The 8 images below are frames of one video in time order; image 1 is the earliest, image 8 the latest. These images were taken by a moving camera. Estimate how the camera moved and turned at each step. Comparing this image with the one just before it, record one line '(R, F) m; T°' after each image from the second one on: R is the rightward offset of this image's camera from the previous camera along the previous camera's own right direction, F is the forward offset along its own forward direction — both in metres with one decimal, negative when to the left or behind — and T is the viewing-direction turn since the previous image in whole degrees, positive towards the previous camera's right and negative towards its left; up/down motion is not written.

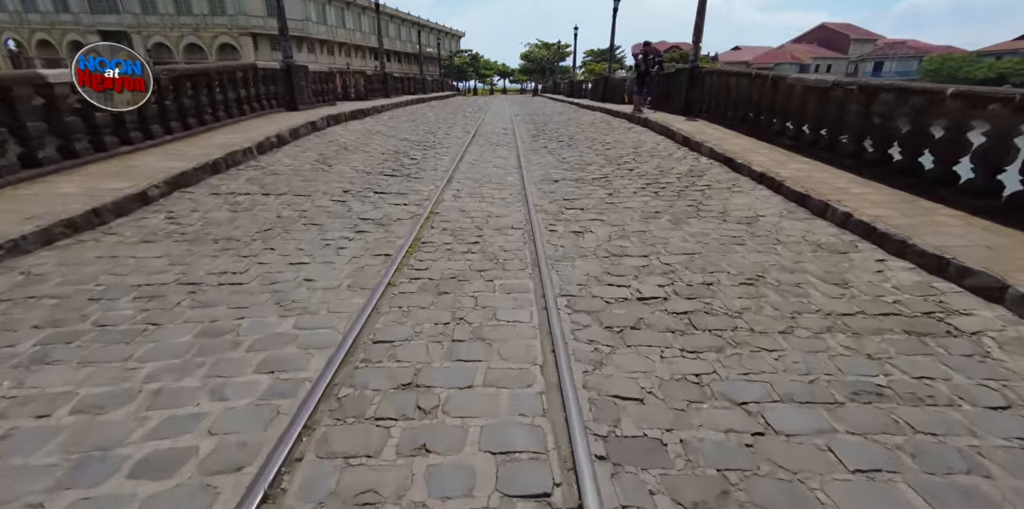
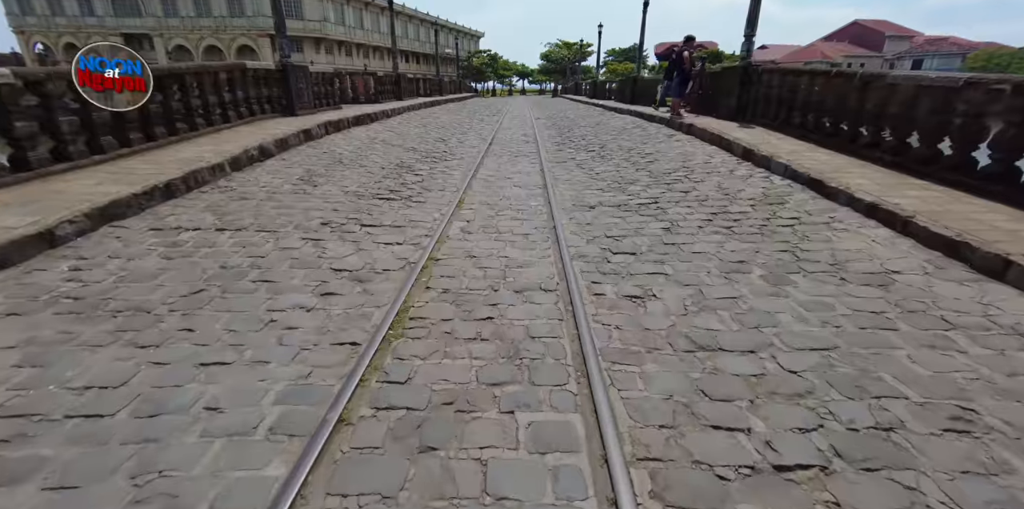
(-0.1, +1.3) m; -2°
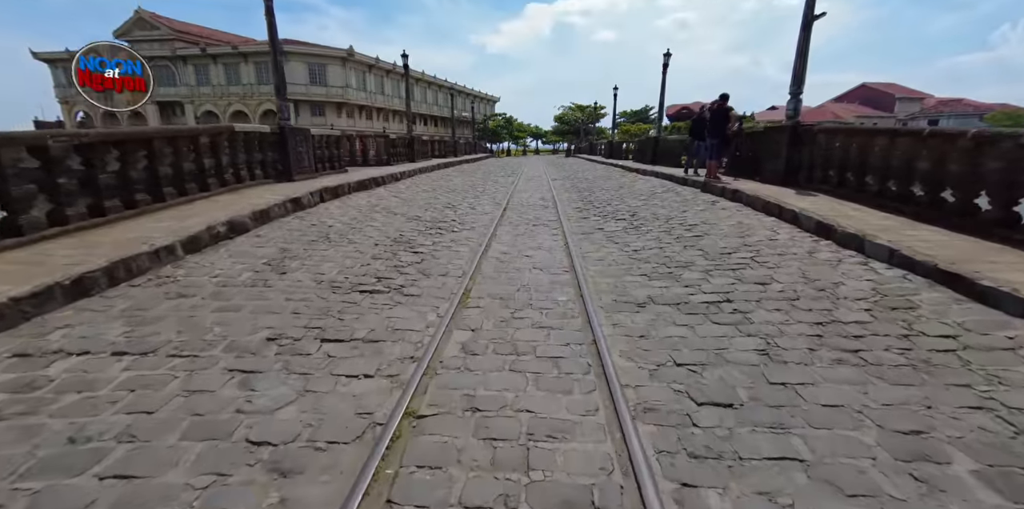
(-0.1, +1.3) m; -2°
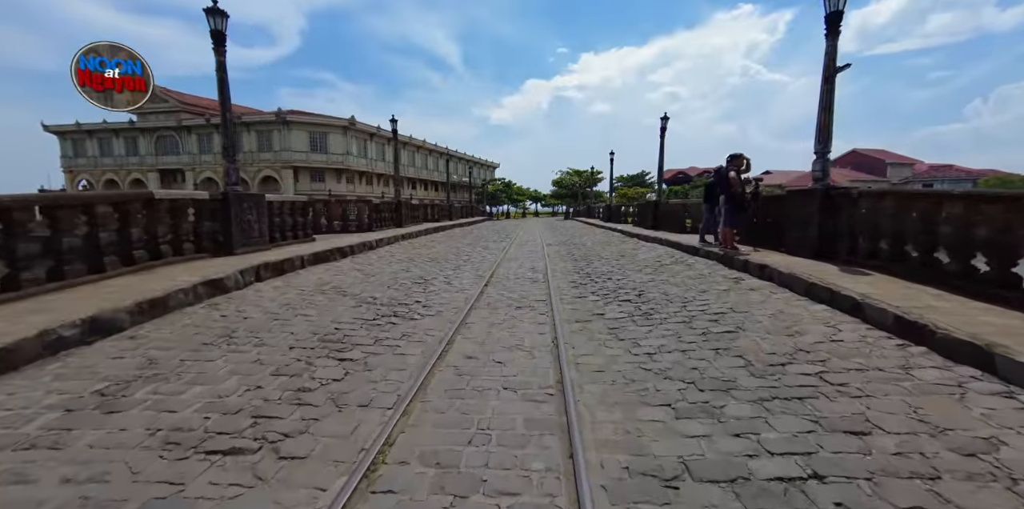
(+0.4, +1.5) m; 0°
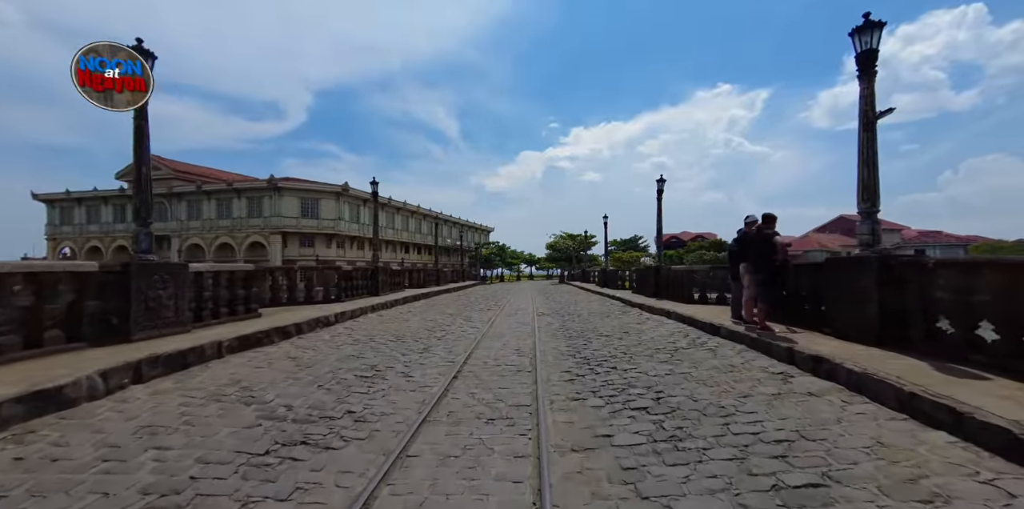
(+0.3, +1.7) m; +1°
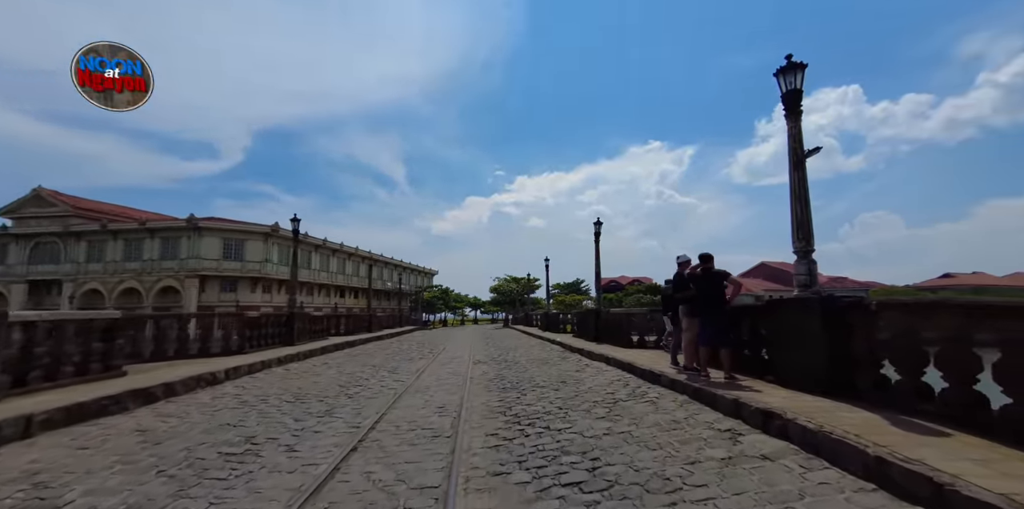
(+0.4, +0.8) m; +7°
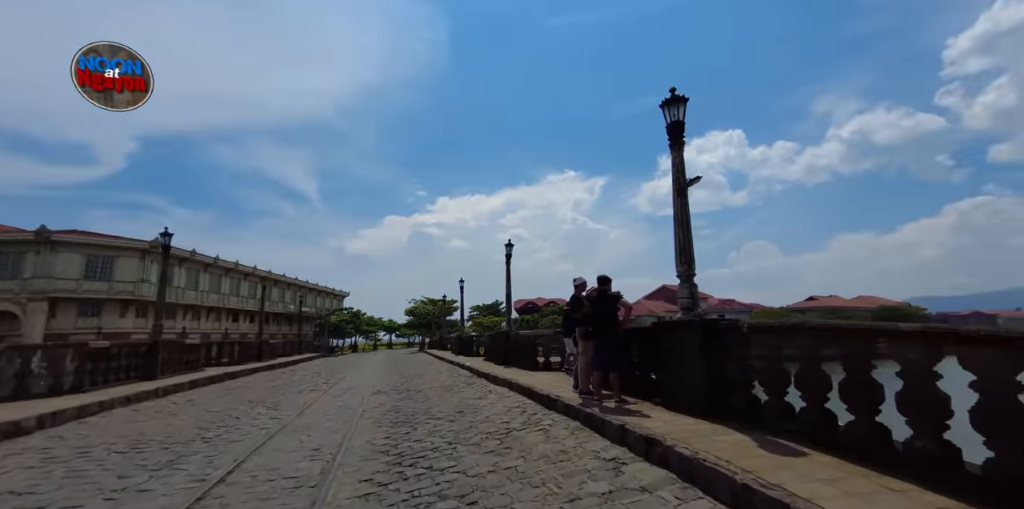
(+0.5, +0.3) m; +10°
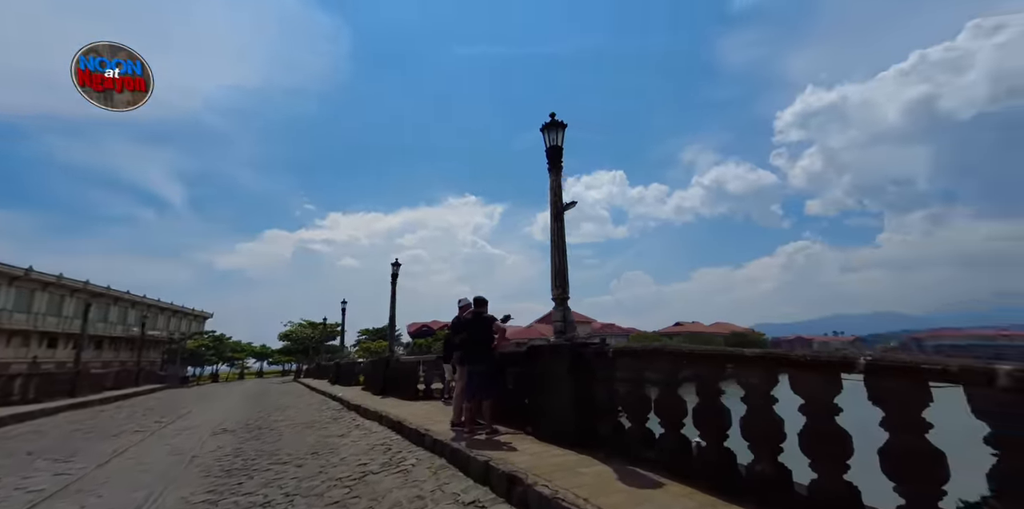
(+0.4, +0.4) m; +13°
